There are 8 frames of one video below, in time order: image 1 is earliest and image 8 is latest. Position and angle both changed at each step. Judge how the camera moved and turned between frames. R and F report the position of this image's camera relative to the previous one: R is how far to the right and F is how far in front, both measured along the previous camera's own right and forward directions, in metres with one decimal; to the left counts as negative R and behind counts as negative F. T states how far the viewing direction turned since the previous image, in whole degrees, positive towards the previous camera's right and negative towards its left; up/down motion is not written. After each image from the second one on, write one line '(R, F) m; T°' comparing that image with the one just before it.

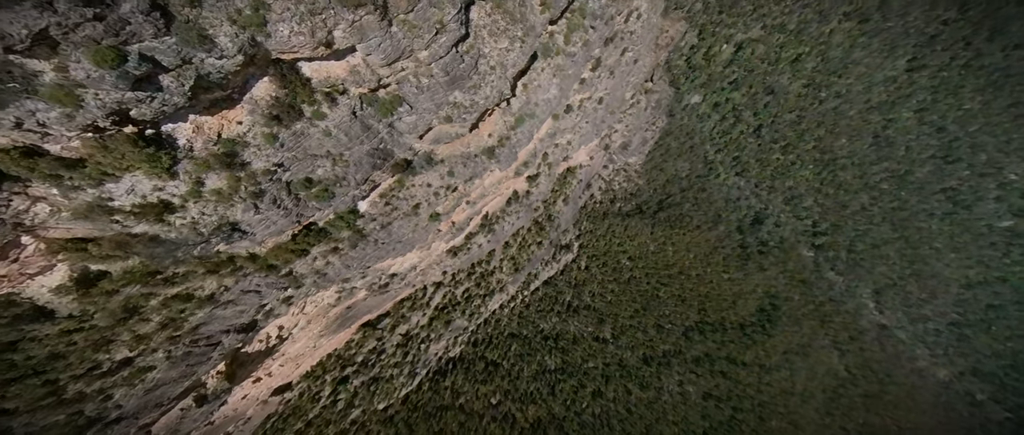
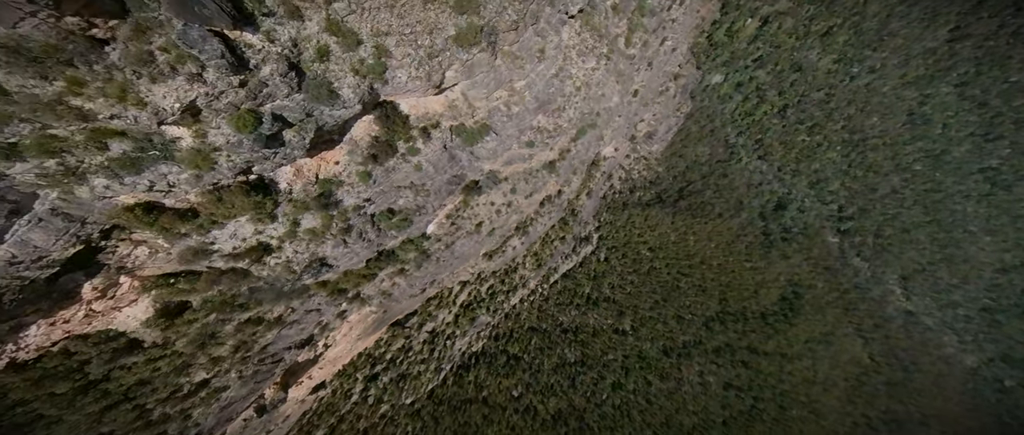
(-4.2, +0.6) m; -2°
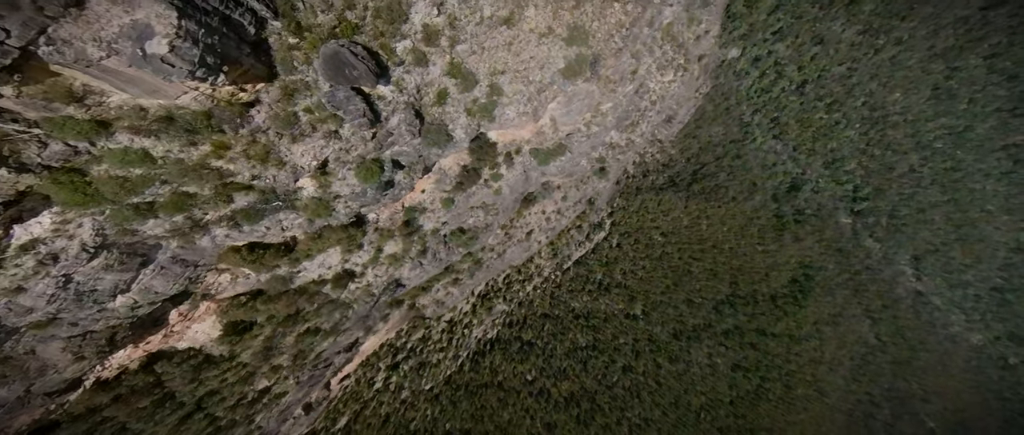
(-3.7, +0.2) m; -1°
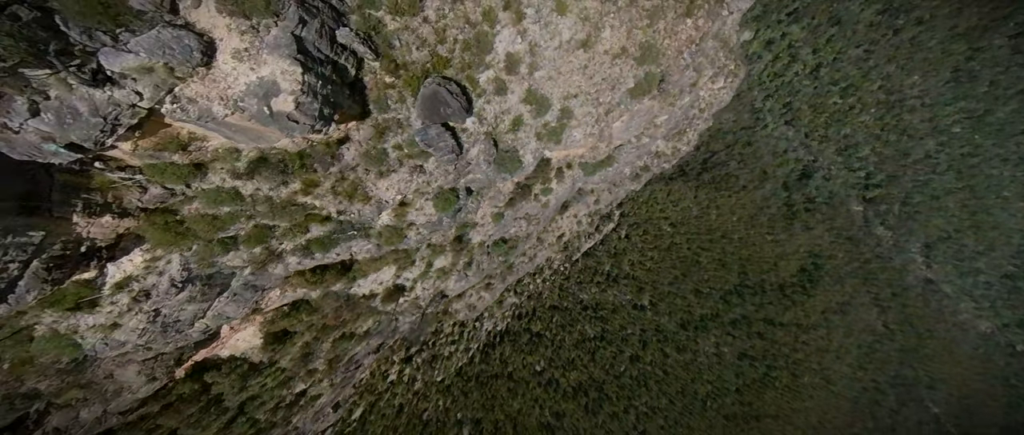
(-2.2, +0.1) m; -1°
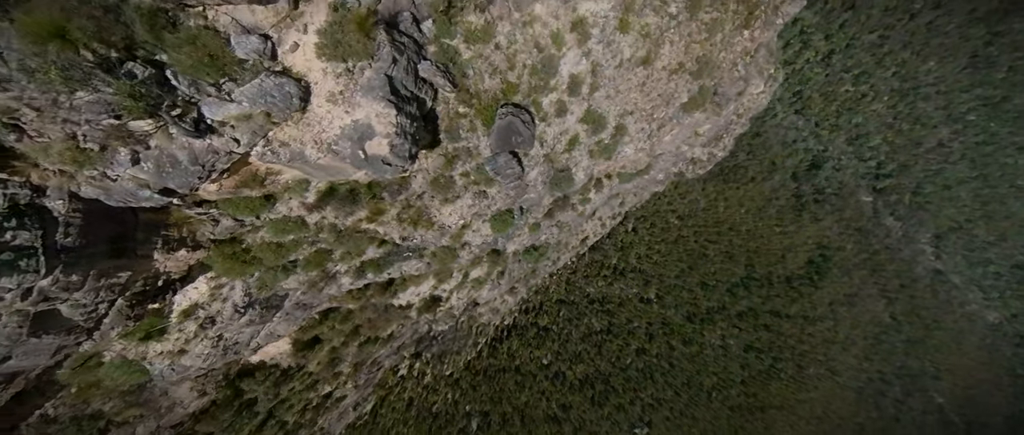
(-1.6, +0.1) m; -1°
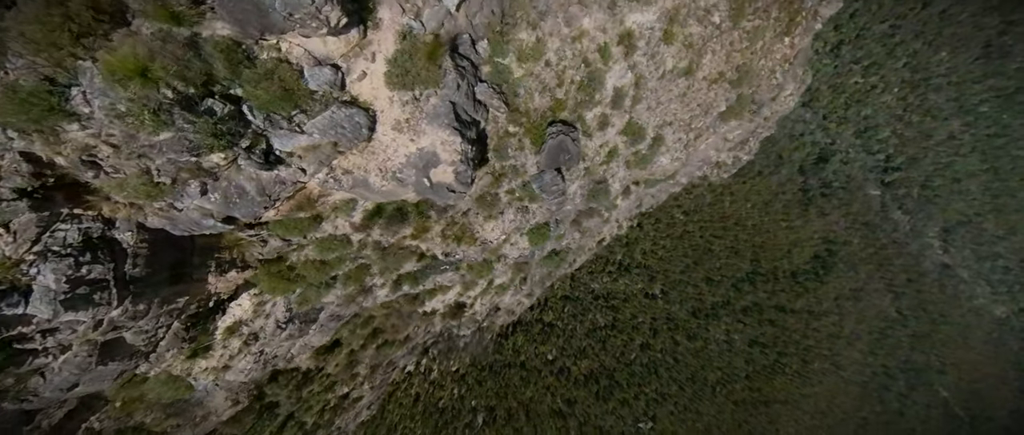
(-1.0, +0.1) m; -1°
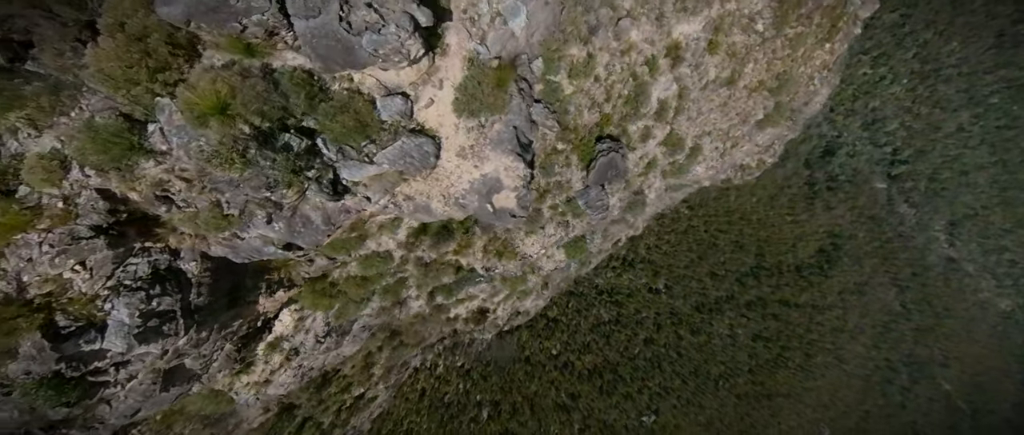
(-1.0, +0.1) m; 0°
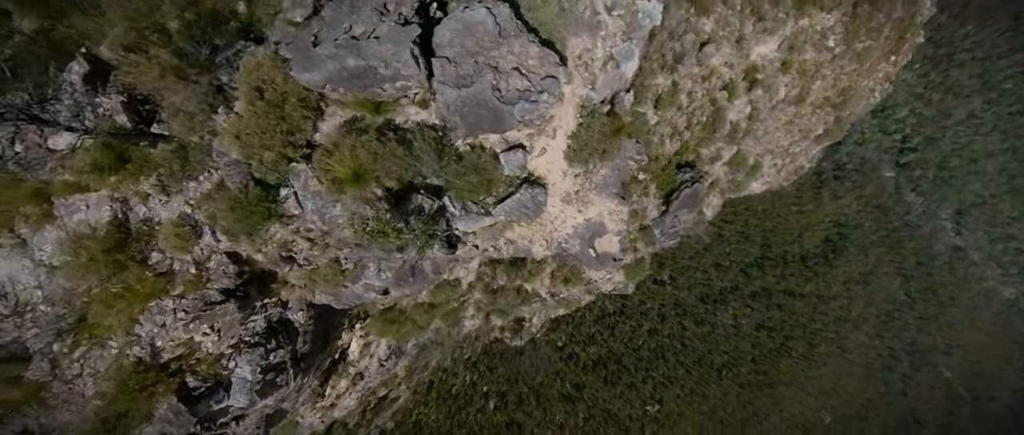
(-1.6, +0.1) m; -1°
